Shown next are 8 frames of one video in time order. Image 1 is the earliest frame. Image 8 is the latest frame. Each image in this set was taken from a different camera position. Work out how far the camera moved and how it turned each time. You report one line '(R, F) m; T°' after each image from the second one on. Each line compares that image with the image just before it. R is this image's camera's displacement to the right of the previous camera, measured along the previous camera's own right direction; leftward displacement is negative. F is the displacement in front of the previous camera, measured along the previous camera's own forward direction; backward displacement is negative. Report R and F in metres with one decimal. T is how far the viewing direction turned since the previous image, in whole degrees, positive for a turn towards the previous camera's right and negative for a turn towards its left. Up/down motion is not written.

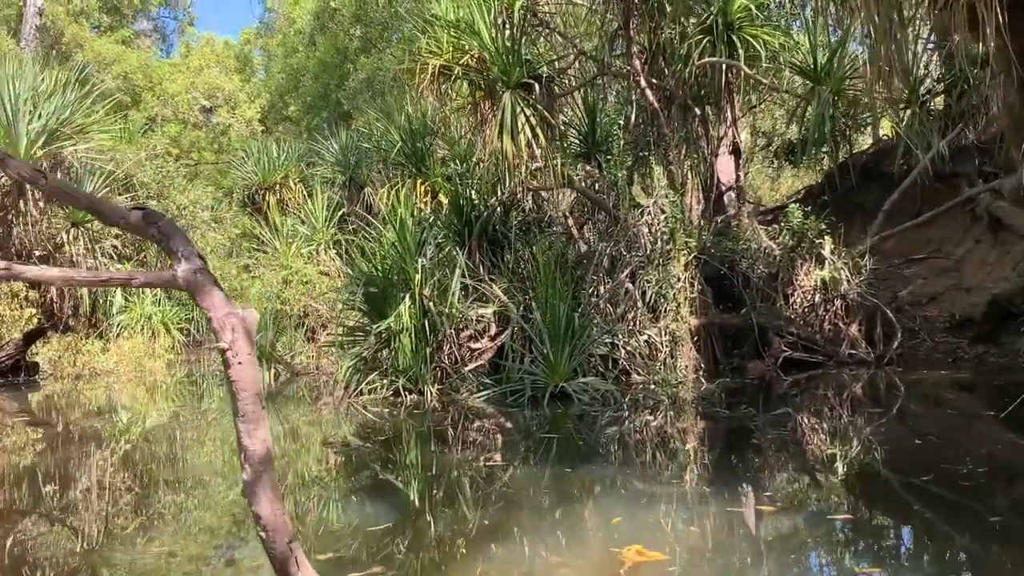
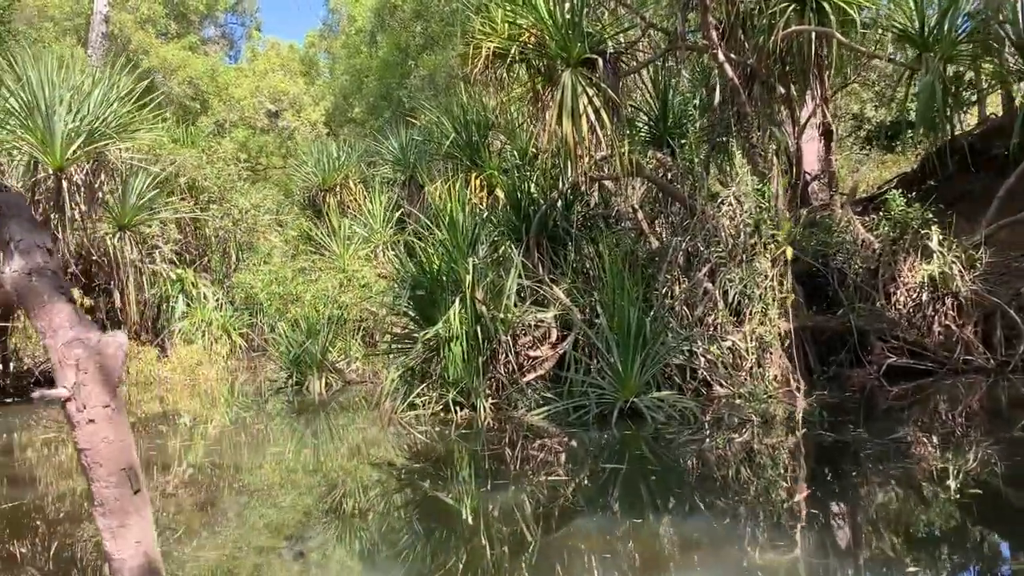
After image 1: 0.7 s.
(+0.1, +0.7) m; -5°
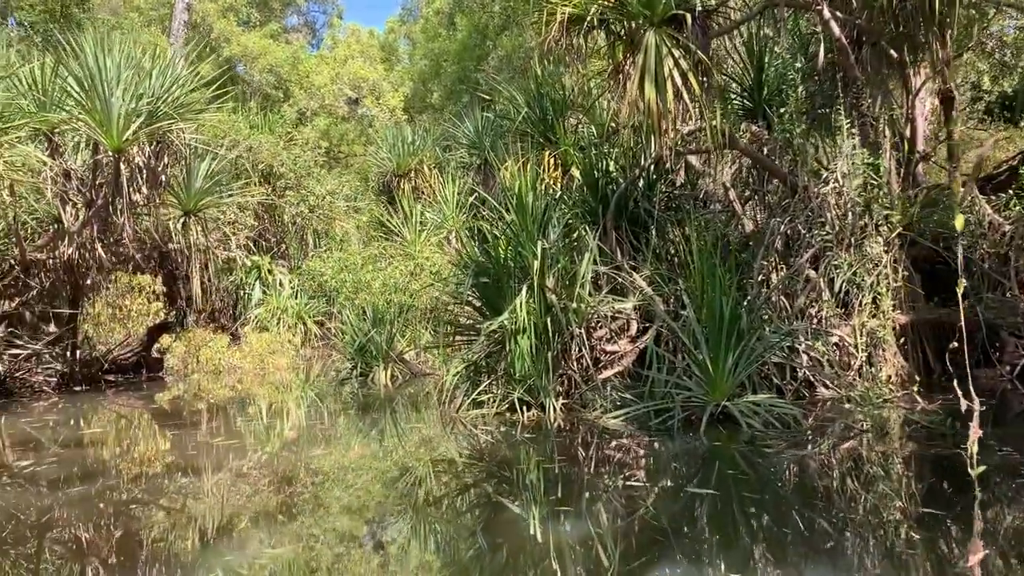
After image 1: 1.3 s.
(0.0, +0.6) m; -5°
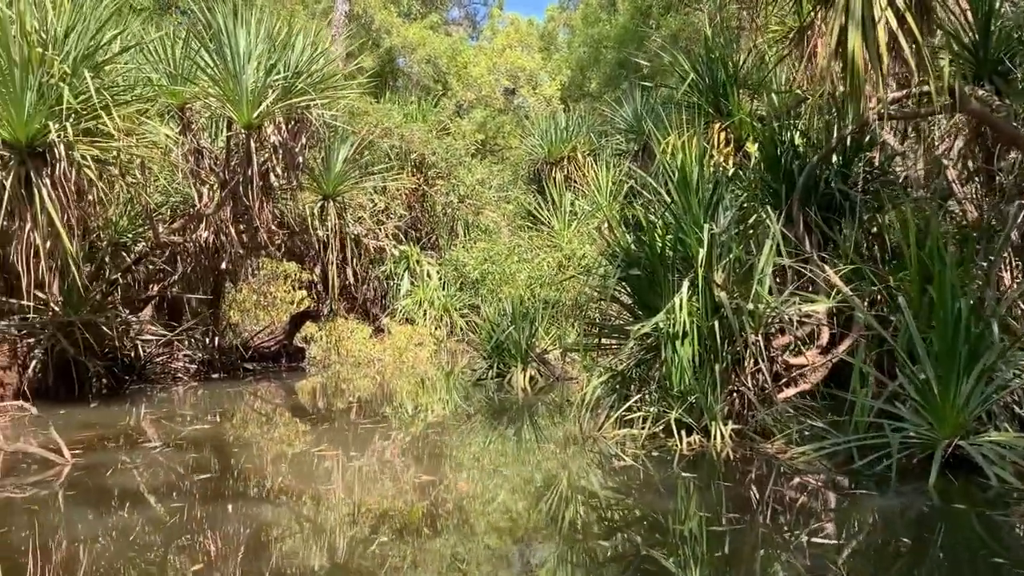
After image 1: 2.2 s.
(0.0, +0.8) m; -10°
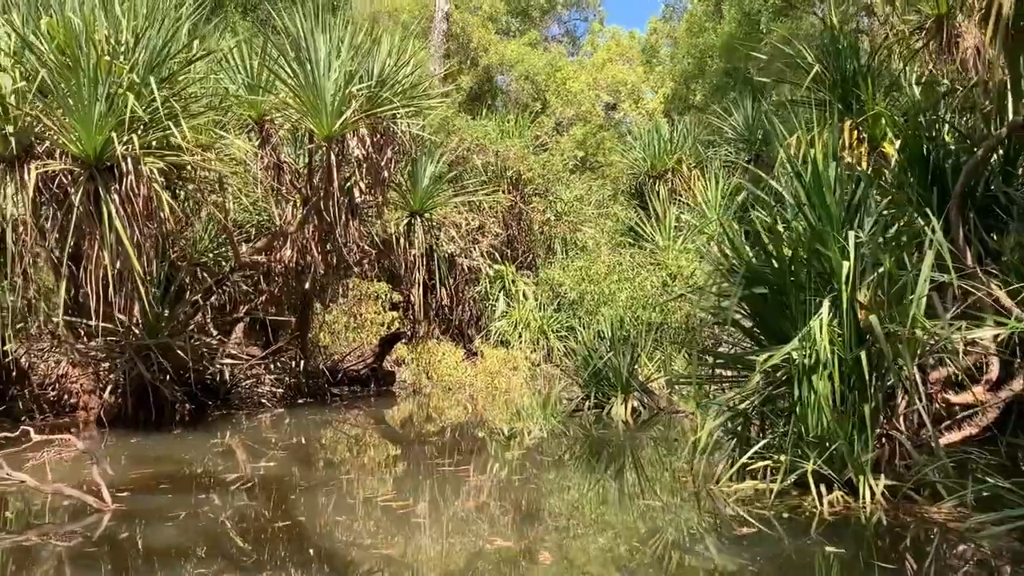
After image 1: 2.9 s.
(0.0, +0.6) m; -7°
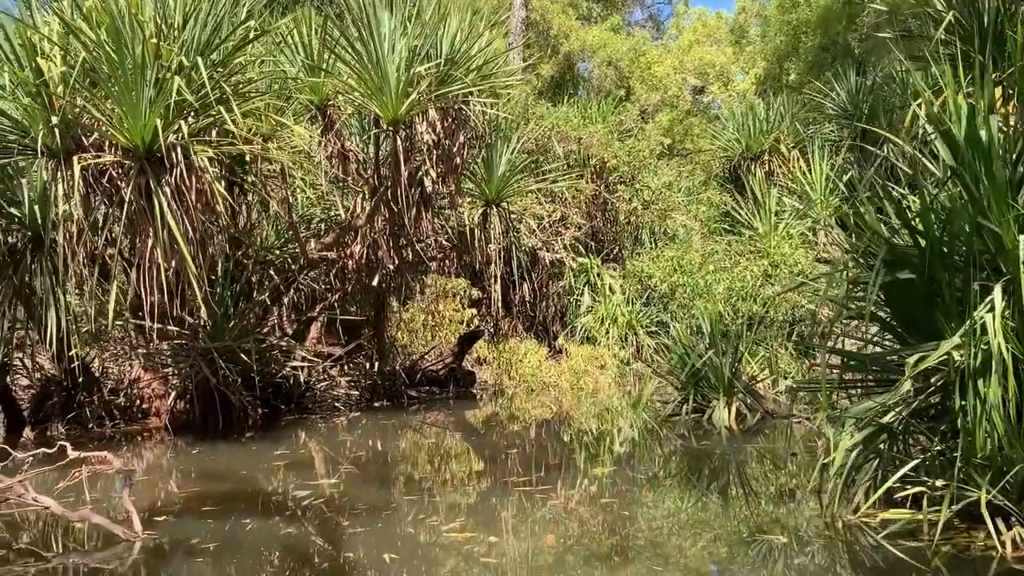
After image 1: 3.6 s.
(0.0, +0.5) m; -6°
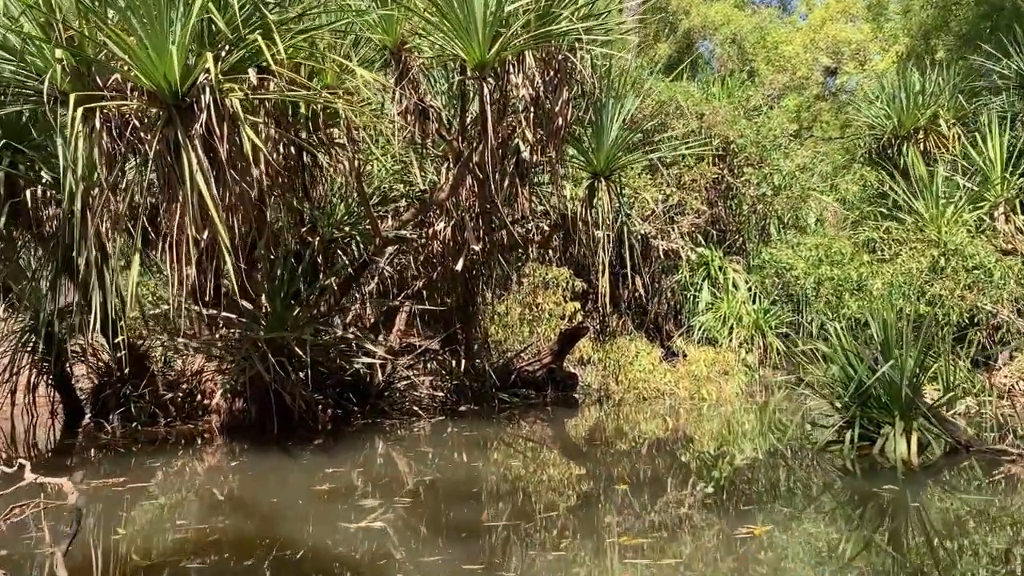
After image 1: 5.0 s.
(0.0, +1.0) m; -7°
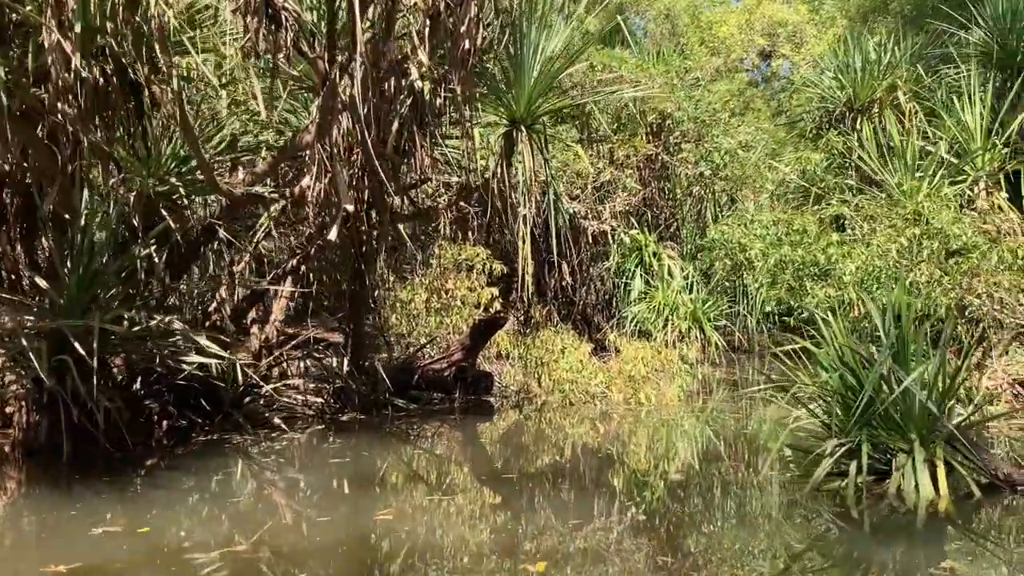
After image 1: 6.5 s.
(+0.2, +1.2) m; +5°
